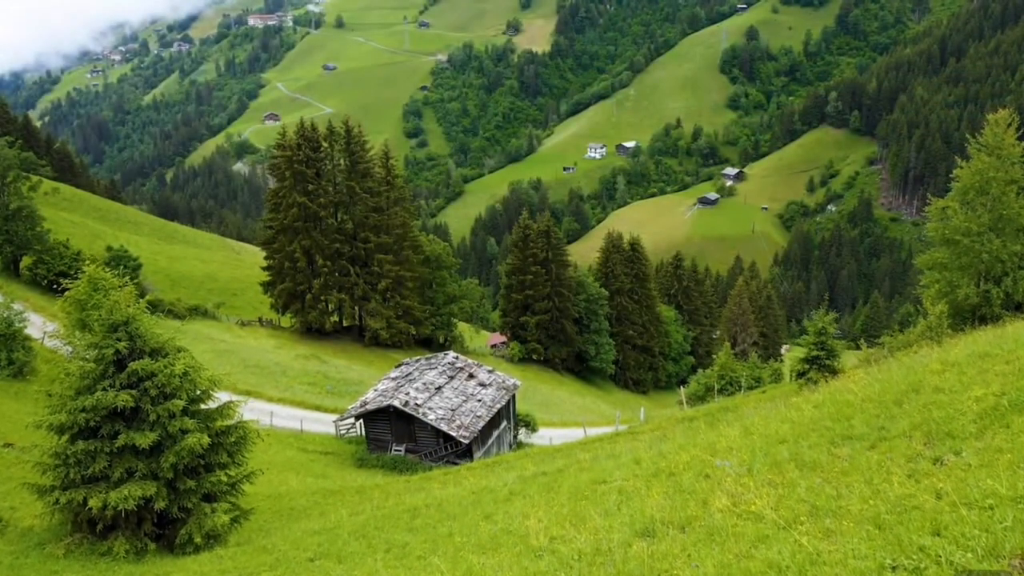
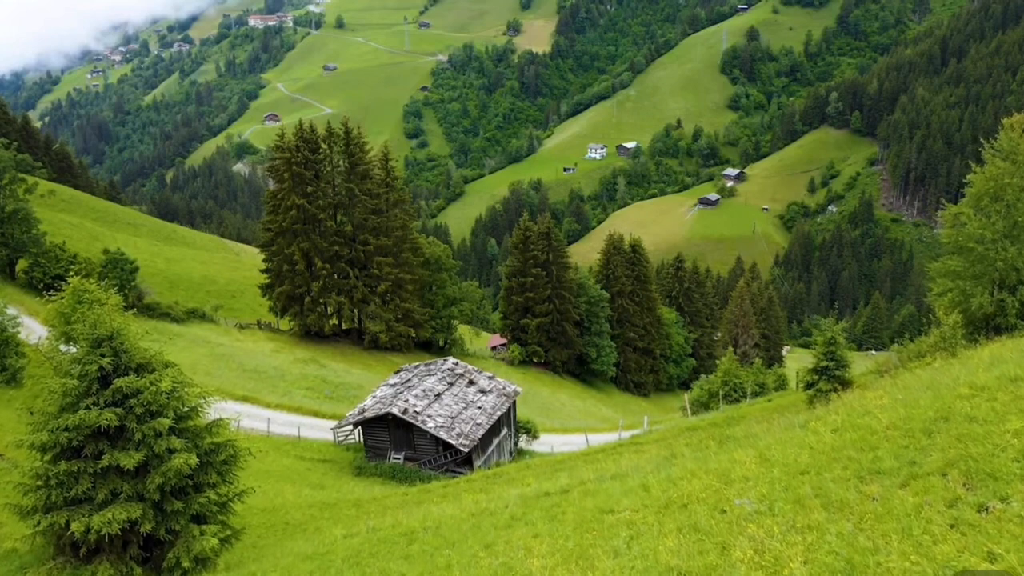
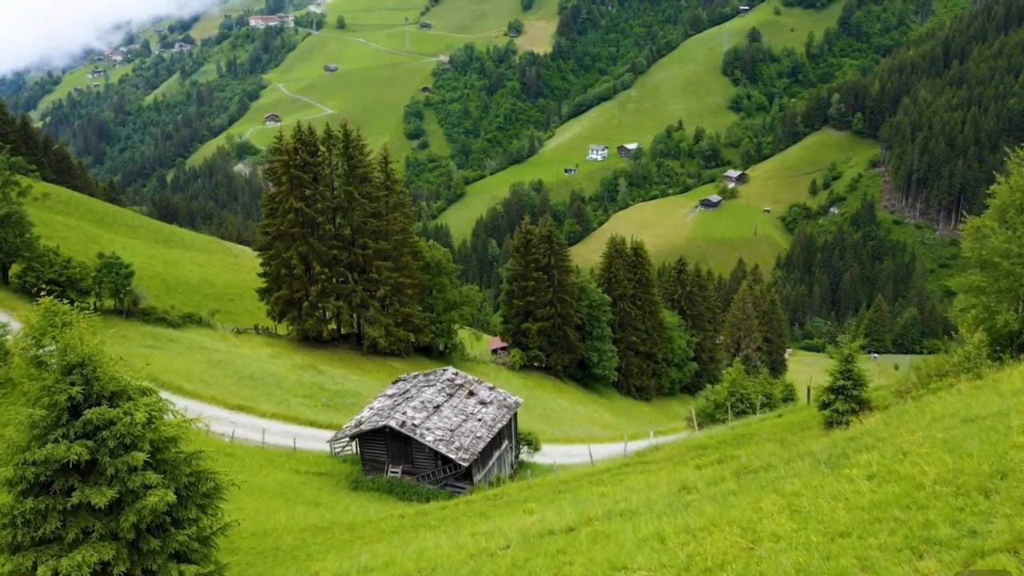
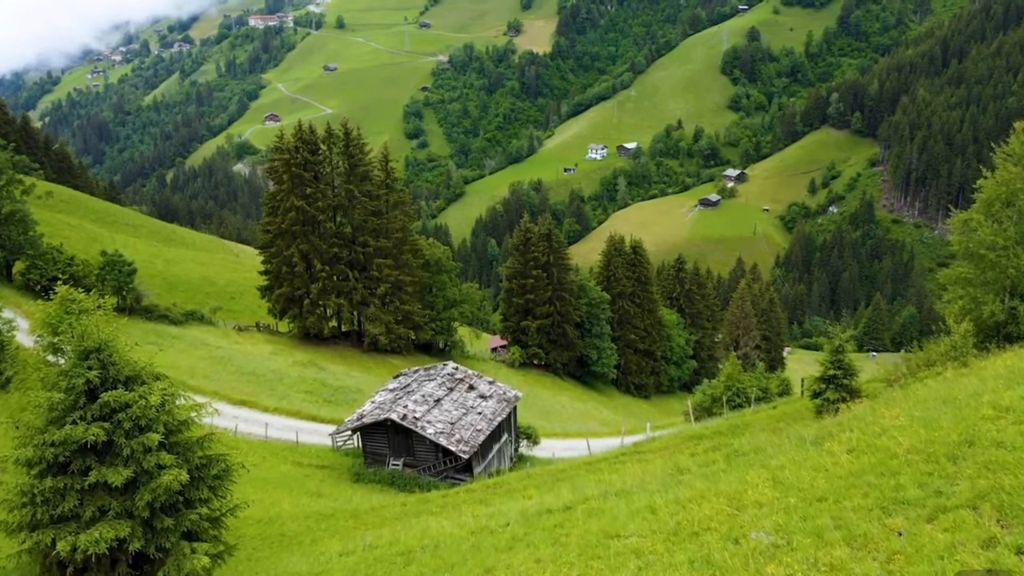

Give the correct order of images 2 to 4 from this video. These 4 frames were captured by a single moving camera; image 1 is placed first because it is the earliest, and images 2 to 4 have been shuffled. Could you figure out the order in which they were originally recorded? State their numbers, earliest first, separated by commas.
2, 4, 3
